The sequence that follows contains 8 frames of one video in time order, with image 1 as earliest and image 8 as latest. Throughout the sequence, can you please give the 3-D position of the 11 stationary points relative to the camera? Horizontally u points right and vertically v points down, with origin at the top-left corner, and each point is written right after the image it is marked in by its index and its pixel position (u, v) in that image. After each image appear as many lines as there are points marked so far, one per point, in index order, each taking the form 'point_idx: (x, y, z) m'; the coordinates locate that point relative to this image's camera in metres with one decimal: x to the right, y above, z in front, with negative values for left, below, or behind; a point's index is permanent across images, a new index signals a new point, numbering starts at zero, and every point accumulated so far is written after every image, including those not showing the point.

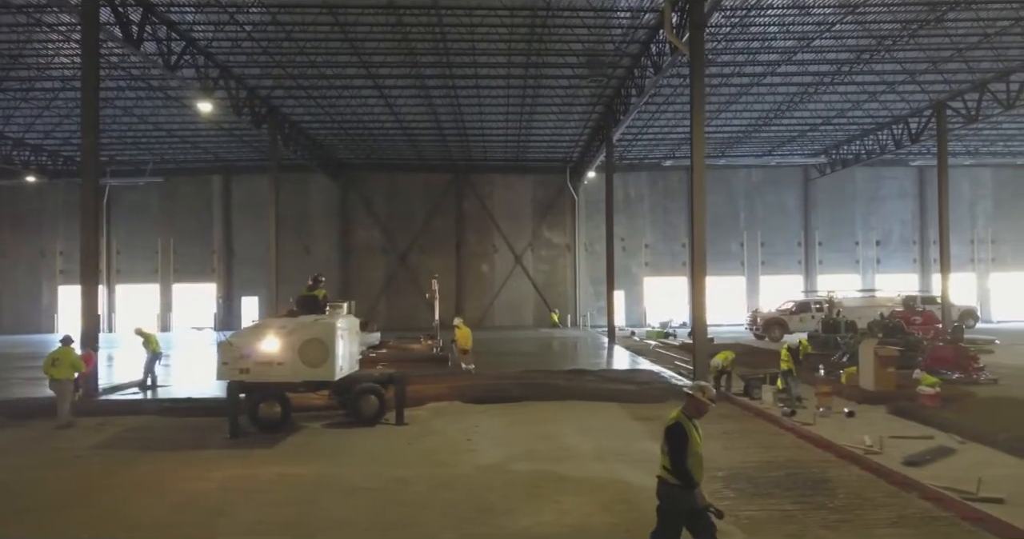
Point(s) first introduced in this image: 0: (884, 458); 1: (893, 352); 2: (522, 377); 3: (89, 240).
0: (+4.2, -2.1, +7.9) m
1: (+6.4, -1.4, +11.8) m
2: (+0.2, -2.2, +14.5) m
3: (-8.2, +0.5, +13.5) m
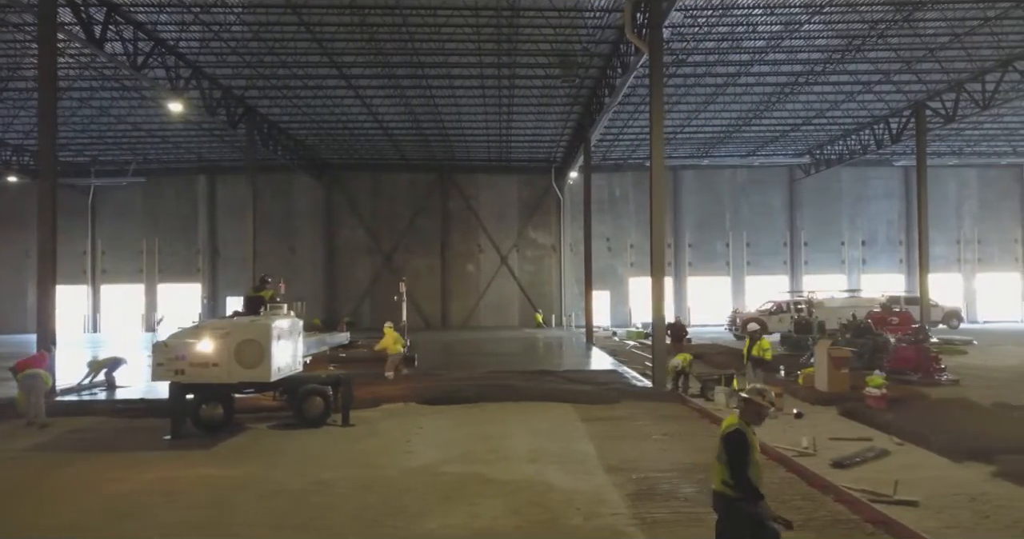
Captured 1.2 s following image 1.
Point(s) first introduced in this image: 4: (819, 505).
0: (+3.4, -2.2, +7.8) m
1: (+5.6, -1.4, +11.7) m
2: (-0.6, -2.2, +14.5) m
3: (-9.0, +0.4, +13.5) m
4: (+2.7, -2.1, +6.3) m
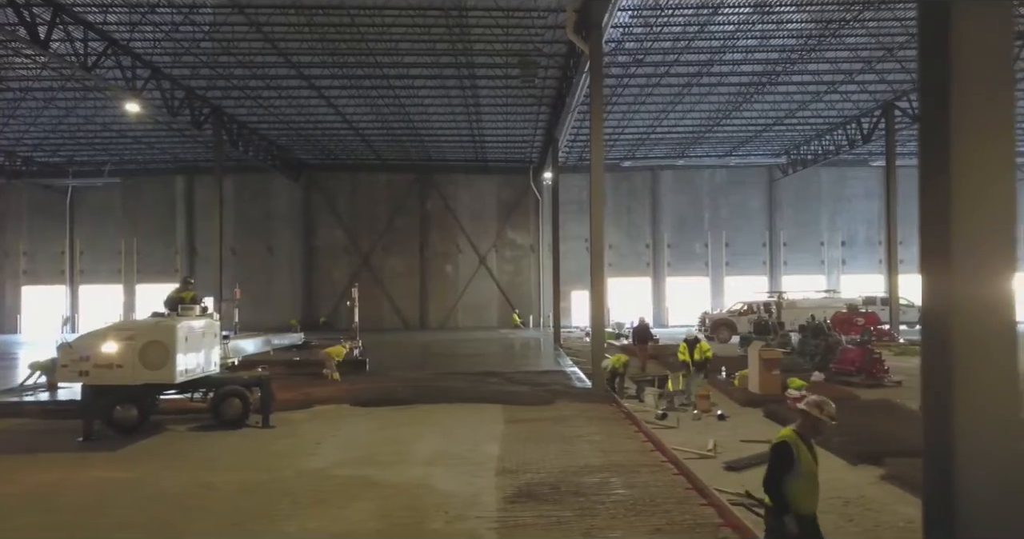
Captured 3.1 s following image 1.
0: (+2.2, -2.2, +7.8) m
1: (+4.4, -1.4, +11.7) m
2: (-1.7, -2.3, +14.4) m
3: (-10.2, +0.4, +13.4) m
4: (+1.5, -2.1, +6.3) m
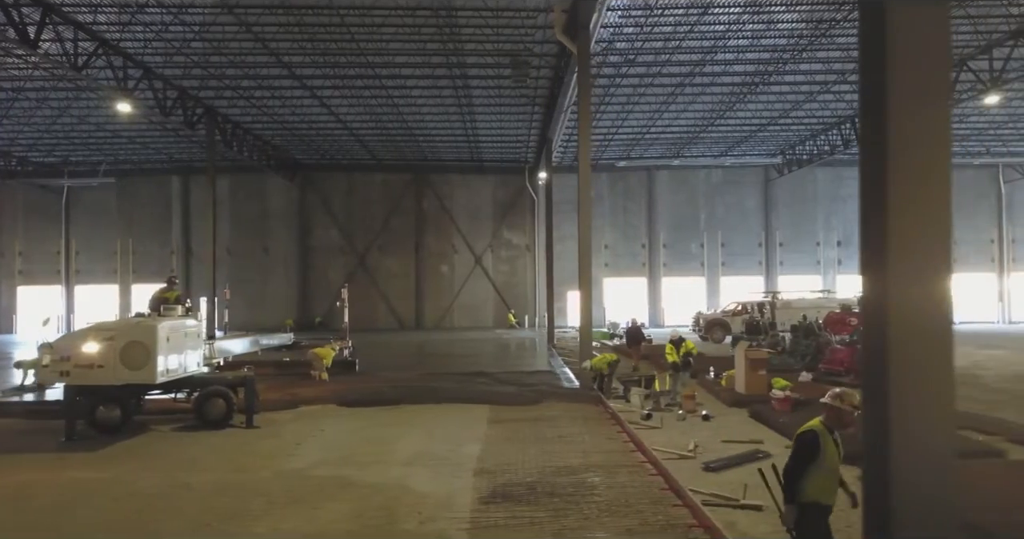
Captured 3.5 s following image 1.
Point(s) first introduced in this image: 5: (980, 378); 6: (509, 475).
0: (+1.9, -2.2, +7.8) m
1: (+4.2, -1.4, +11.7) m
2: (-2.0, -2.3, +14.4) m
3: (-10.4, +0.4, +13.4) m
4: (+1.3, -2.1, +6.3) m
5: (+9.8, -2.3, +14.7) m
6: (0.0, -2.2, +7.4) m
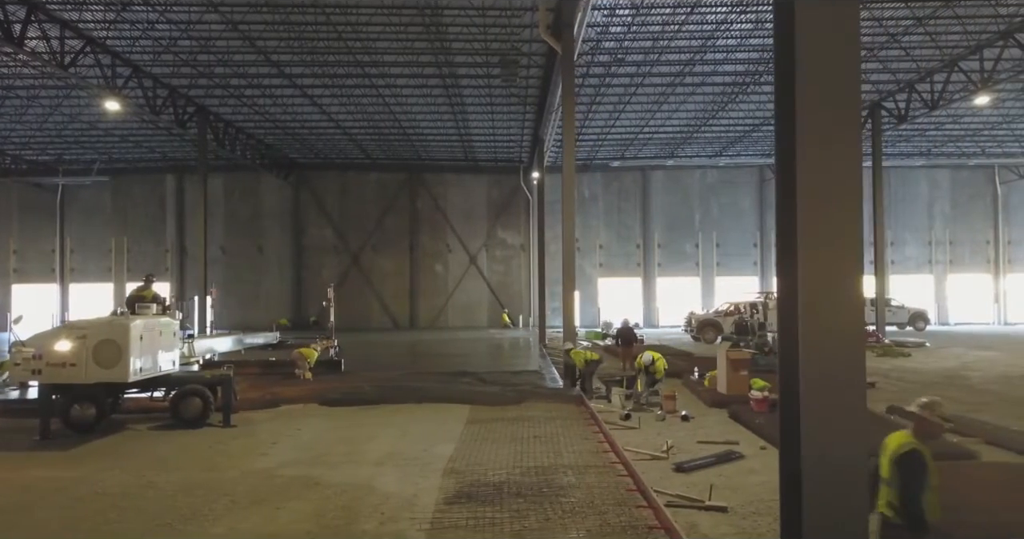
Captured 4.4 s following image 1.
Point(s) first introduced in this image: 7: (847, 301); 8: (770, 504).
0: (+1.6, -2.2, +7.7) m
1: (+3.8, -1.4, +11.6) m
2: (-2.3, -2.2, +14.4) m
3: (-10.7, +0.5, +13.4) m
4: (+1.0, -2.1, +6.2) m
5: (+9.5, -2.3, +14.7) m
6: (-0.4, -2.2, +7.4) m
7: (+1.9, -0.2, +4.1) m
8: (+2.3, -2.1, +6.4) m
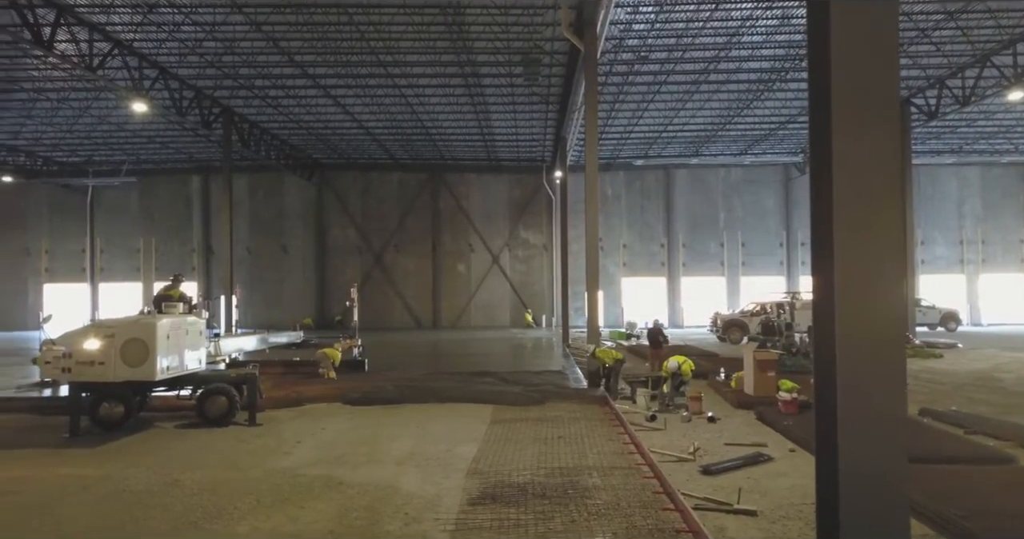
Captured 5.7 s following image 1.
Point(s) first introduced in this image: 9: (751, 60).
0: (+1.9, -2.2, +7.6) m
1: (+4.2, -1.4, +11.4) m
2: (-1.8, -2.2, +14.4) m
3: (-10.3, +0.5, +13.7) m
4: (+1.2, -2.1, +6.1) m
5: (+9.9, -2.3, +14.3) m
6: (-0.1, -2.2, +7.3) m
7: (+2.1, -0.2, +4.0) m
8: (+2.5, -2.1, +6.2) m
9: (+6.5, +5.7, +19.2) m
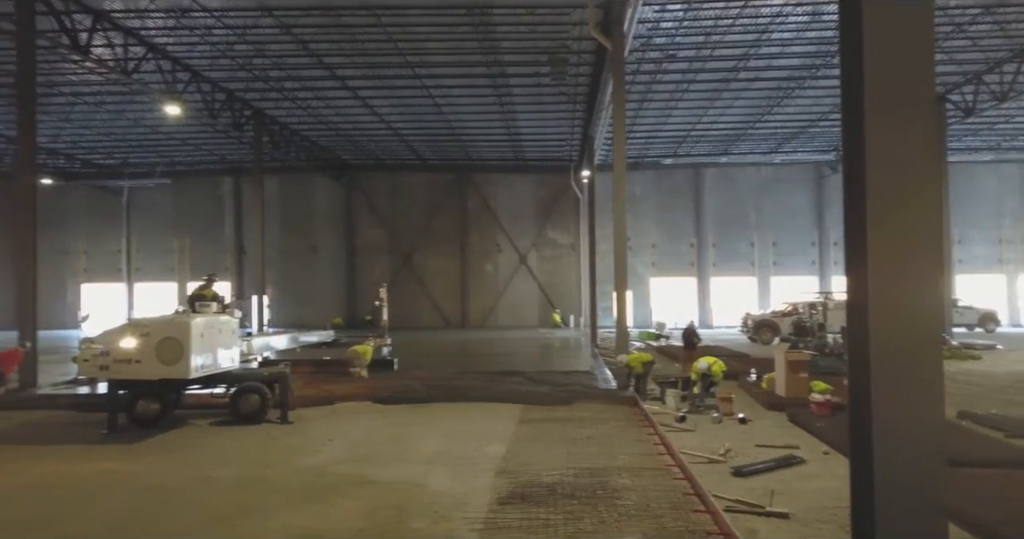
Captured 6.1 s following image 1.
0: (+2.2, -2.1, +7.5) m
1: (+4.7, -1.4, +11.2) m
2: (-1.2, -2.2, +14.4) m
3: (-9.7, +0.5, +14.0) m
4: (+1.4, -2.1, +6.1) m
5: (+10.5, -2.3, +13.9) m
6: (+0.2, -2.1, +7.3) m
7: (+2.3, -0.2, +3.9) m
8: (+2.8, -2.1, +6.1) m
9: (+7.3, +5.7, +18.9) m
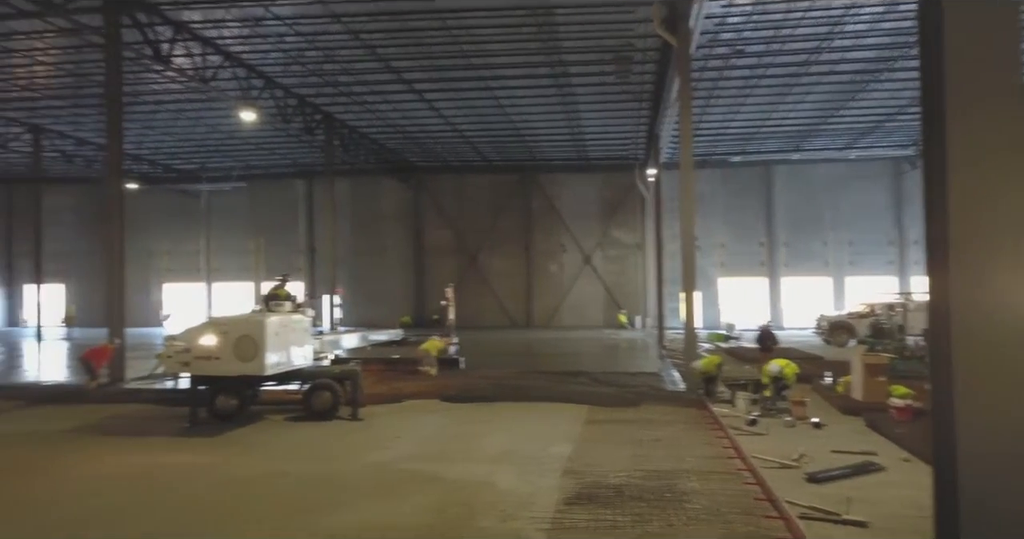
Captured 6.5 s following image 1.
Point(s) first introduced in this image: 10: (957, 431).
0: (+2.9, -2.1, +7.3) m
1: (+5.7, -1.4, +10.8) m
2: (+0.1, -2.2, +14.5) m
3: (-8.4, +0.5, +14.9) m
4: (+2.0, -2.1, +5.9) m
5: (+11.7, -2.2, +12.9) m
6: (+0.9, -2.1, +7.3) m
7: (+2.6, -0.2, +3.6) m
8: (+3.4, -2.1, +5.8) m
9: (+9.0, +5.8, +18.2) m
10: (+2.4, -0.9, +3.7) m
